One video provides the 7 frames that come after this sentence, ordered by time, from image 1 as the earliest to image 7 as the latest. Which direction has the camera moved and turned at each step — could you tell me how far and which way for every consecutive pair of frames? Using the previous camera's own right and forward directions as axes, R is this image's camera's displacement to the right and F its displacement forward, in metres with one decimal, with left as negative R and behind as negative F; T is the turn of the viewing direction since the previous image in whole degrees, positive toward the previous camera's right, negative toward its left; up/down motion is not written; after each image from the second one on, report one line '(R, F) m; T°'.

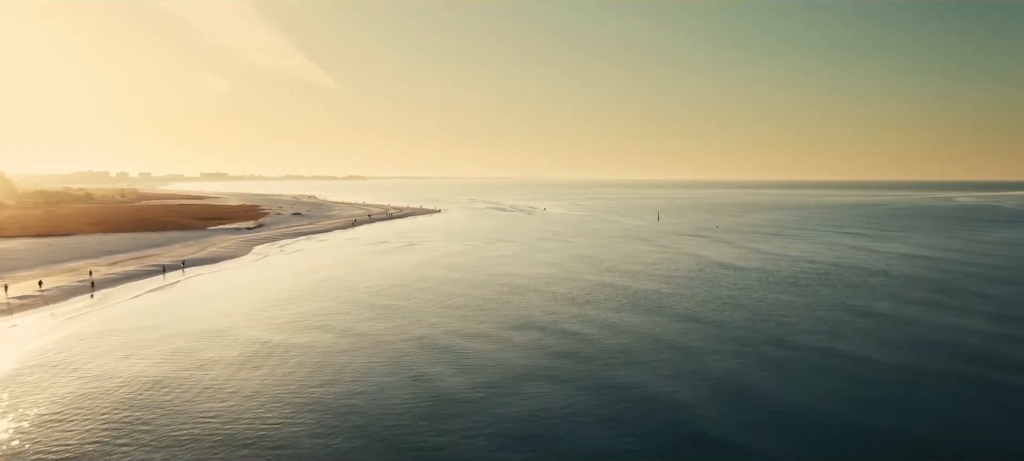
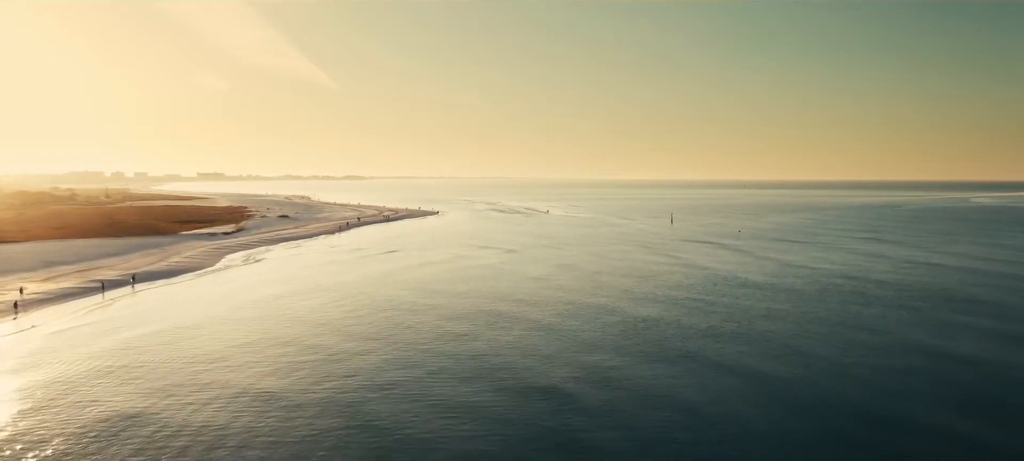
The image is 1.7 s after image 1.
(-0.4, +6.5) m; 0°
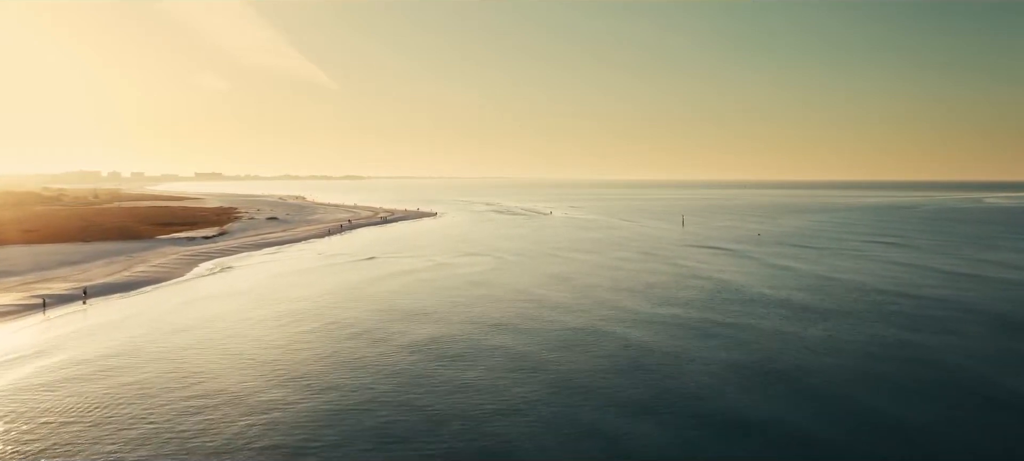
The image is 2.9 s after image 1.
(-0.4, +4.9) m; 0°
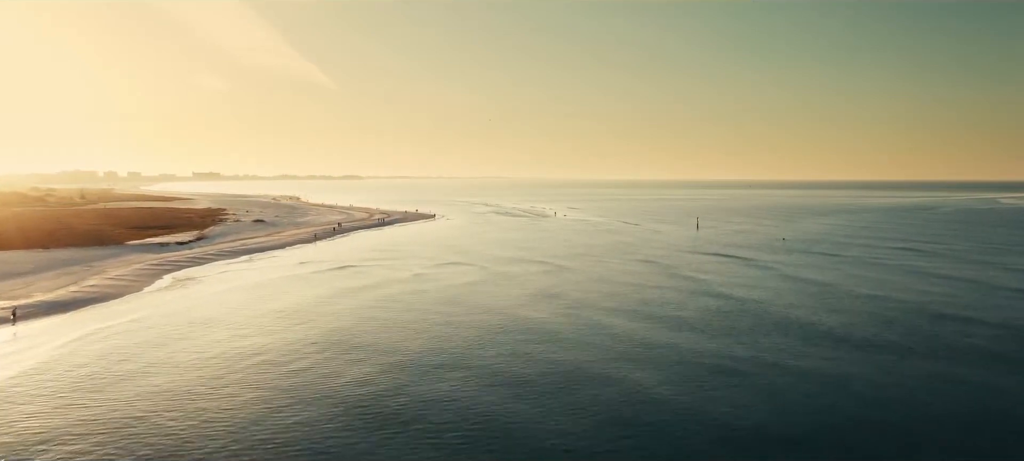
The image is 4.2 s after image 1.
(-0.6, +5.4) m; 0°
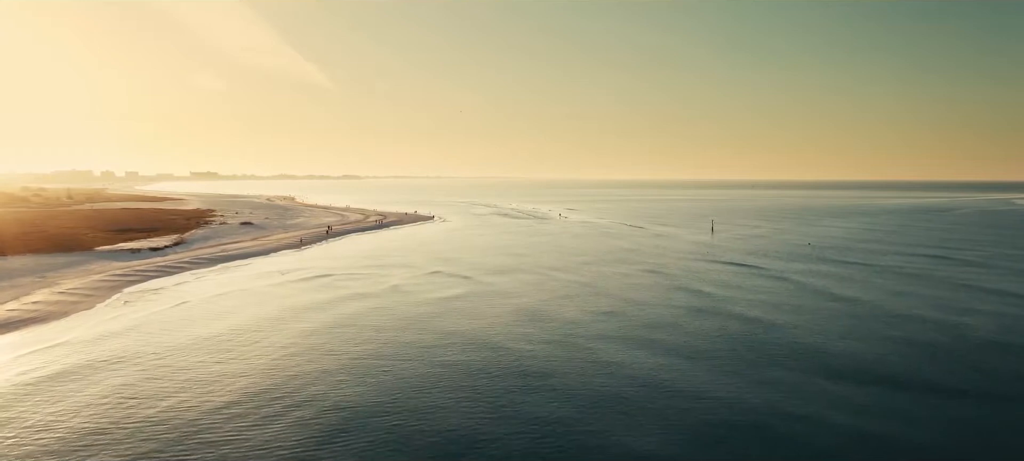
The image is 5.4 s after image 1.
(-0.6, +4.8) m; 0°
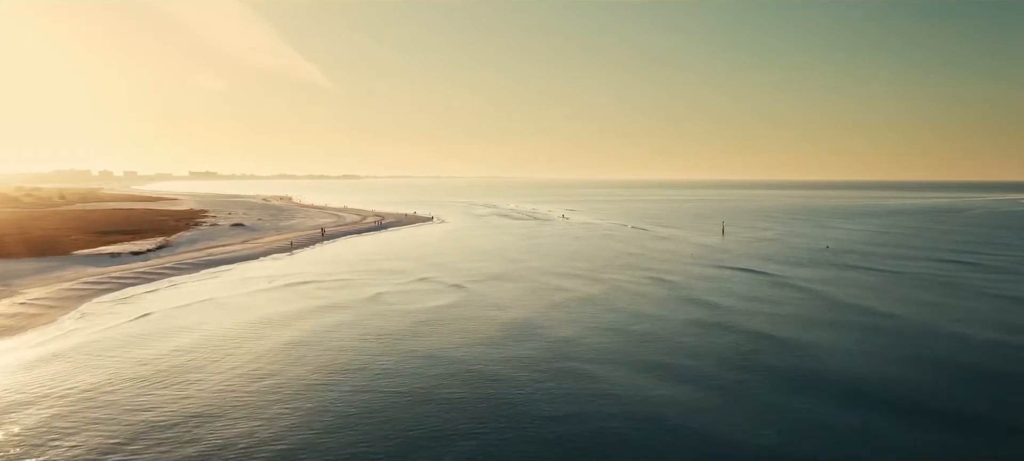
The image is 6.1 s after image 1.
(-0.3, +2.9) m; 0°
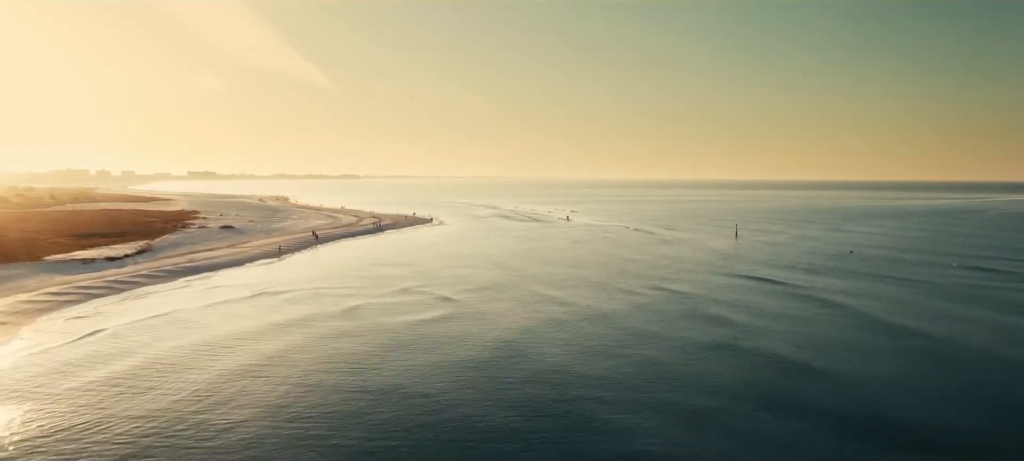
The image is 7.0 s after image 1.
(-0.4, +3.4) m; 0°
